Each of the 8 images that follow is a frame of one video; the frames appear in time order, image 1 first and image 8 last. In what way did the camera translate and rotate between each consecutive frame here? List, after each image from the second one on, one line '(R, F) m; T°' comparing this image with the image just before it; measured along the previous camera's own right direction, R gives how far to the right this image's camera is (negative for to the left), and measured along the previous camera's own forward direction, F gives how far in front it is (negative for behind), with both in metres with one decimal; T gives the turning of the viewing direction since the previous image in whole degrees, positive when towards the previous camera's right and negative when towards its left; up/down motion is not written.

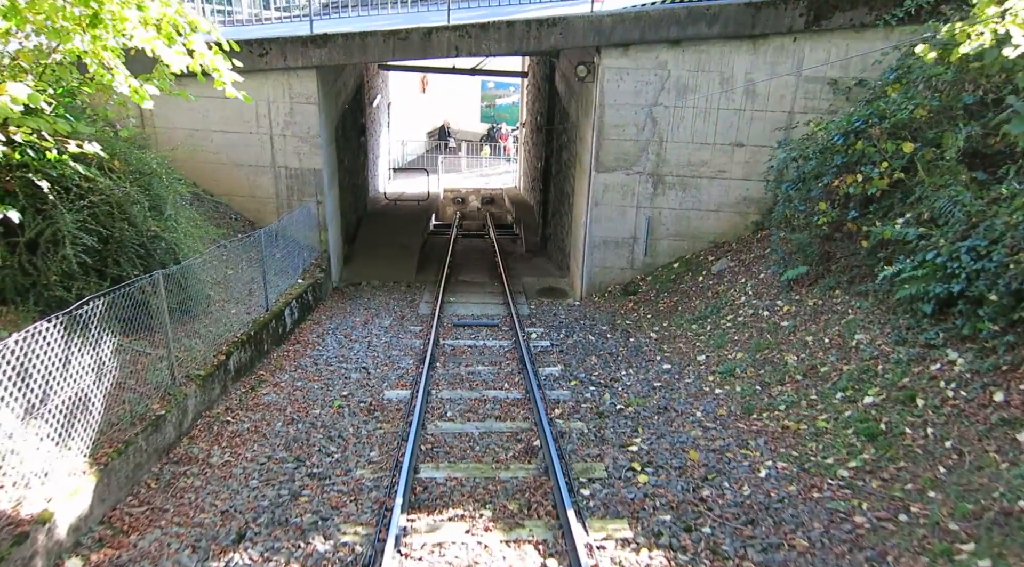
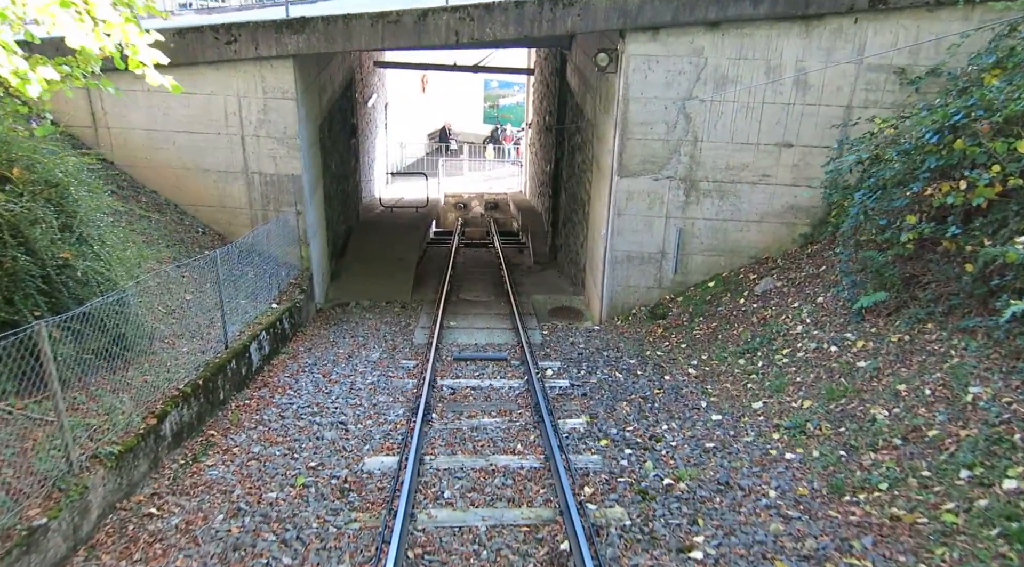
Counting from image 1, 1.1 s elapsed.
(-0.1, +1.5) m; 0°
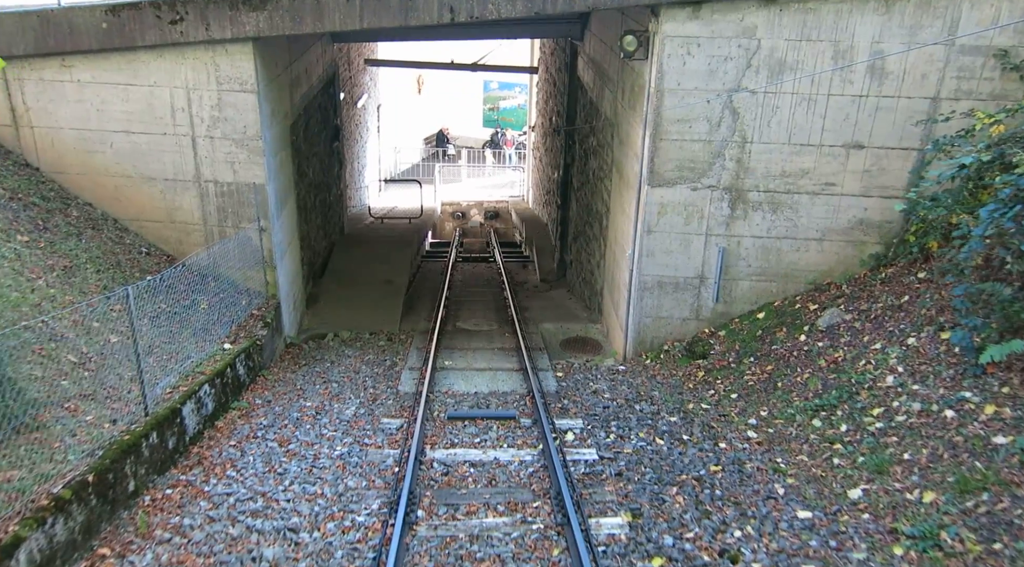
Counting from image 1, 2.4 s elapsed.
(-0.1, +1.7) m; 0°
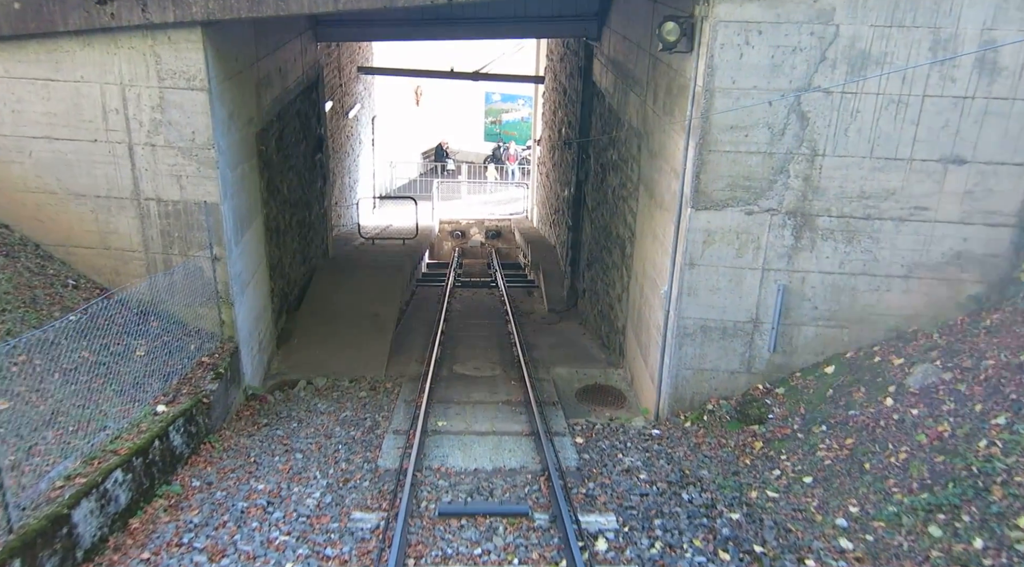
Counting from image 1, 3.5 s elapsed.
(-0.1, +1.5) m; 0°
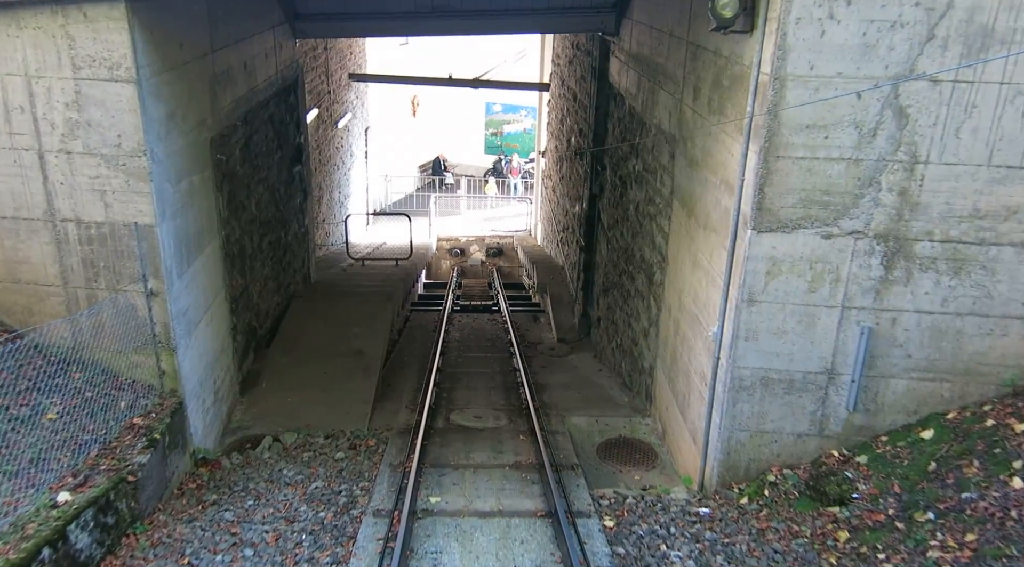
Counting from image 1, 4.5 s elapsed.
(-0.1, +1.4) m; 0°
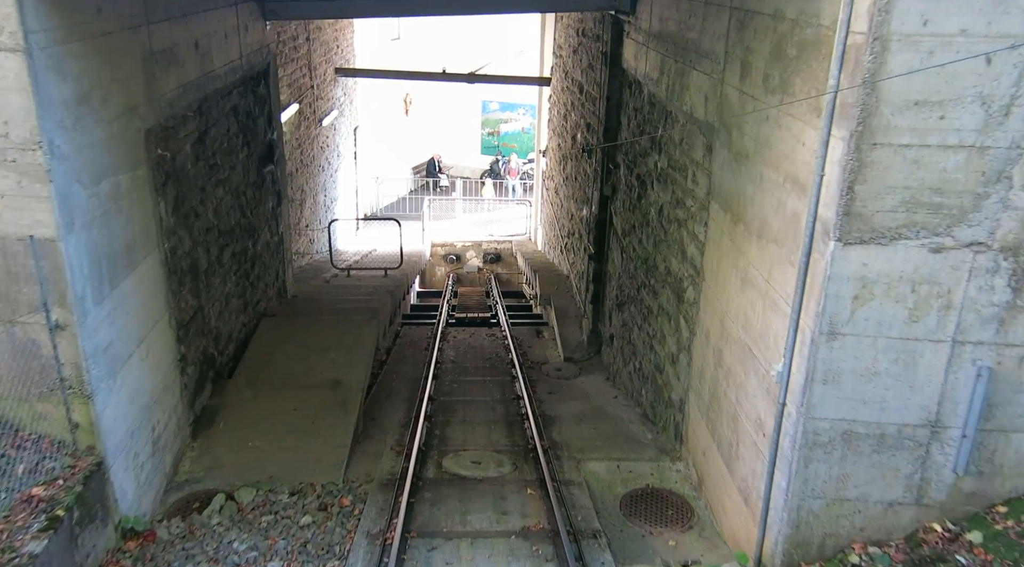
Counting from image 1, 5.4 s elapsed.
(-0.1, +1.2) m; 0°
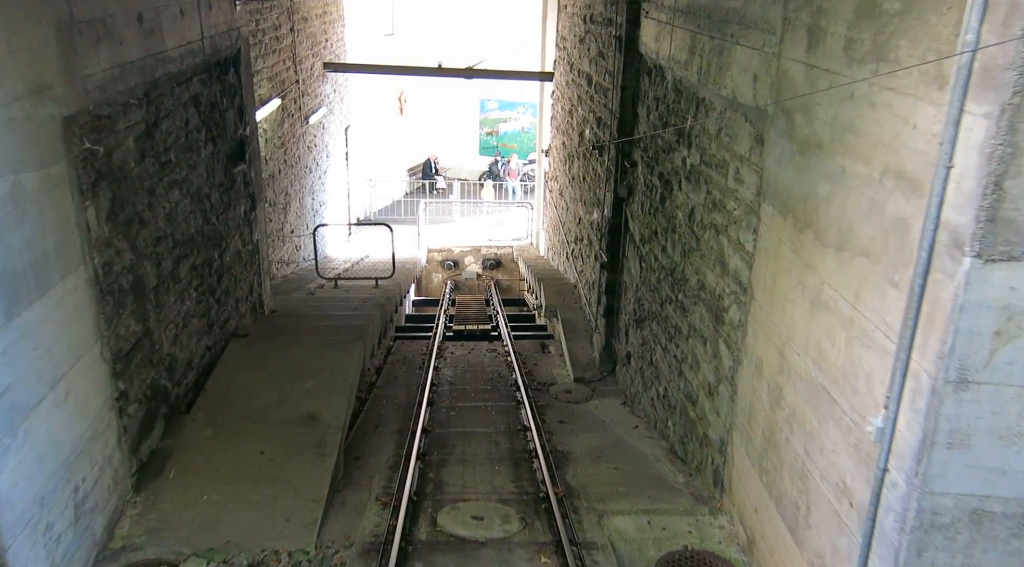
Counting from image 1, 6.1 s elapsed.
(-0.1, +1.0) m; 0°
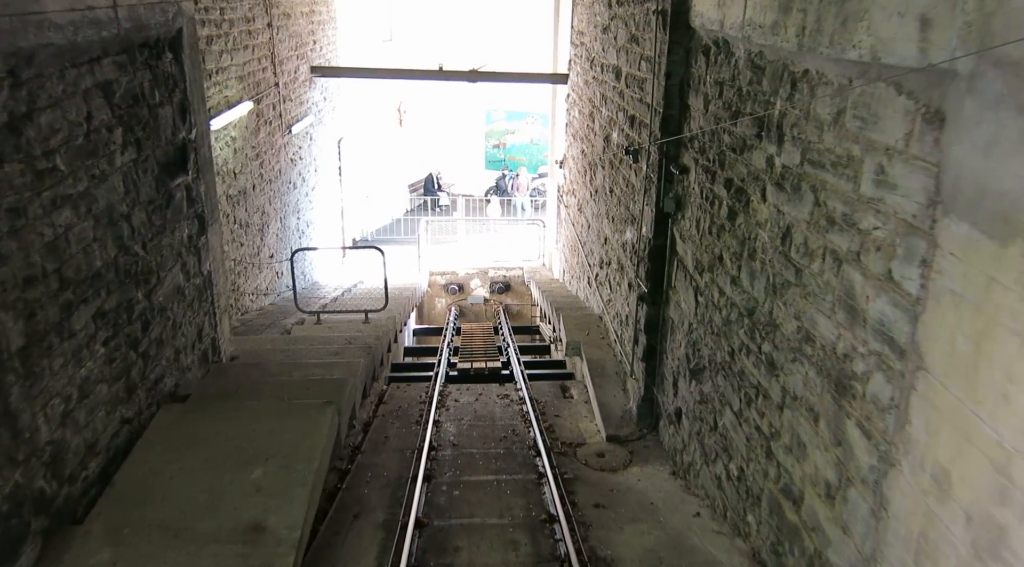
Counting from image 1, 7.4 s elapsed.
(-0.1, +1.7) m; -1°
